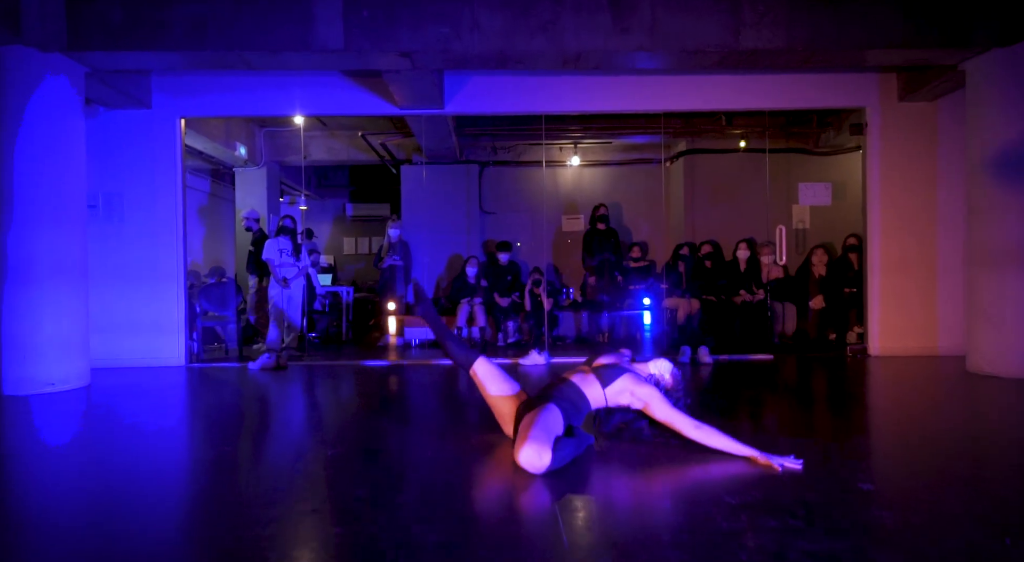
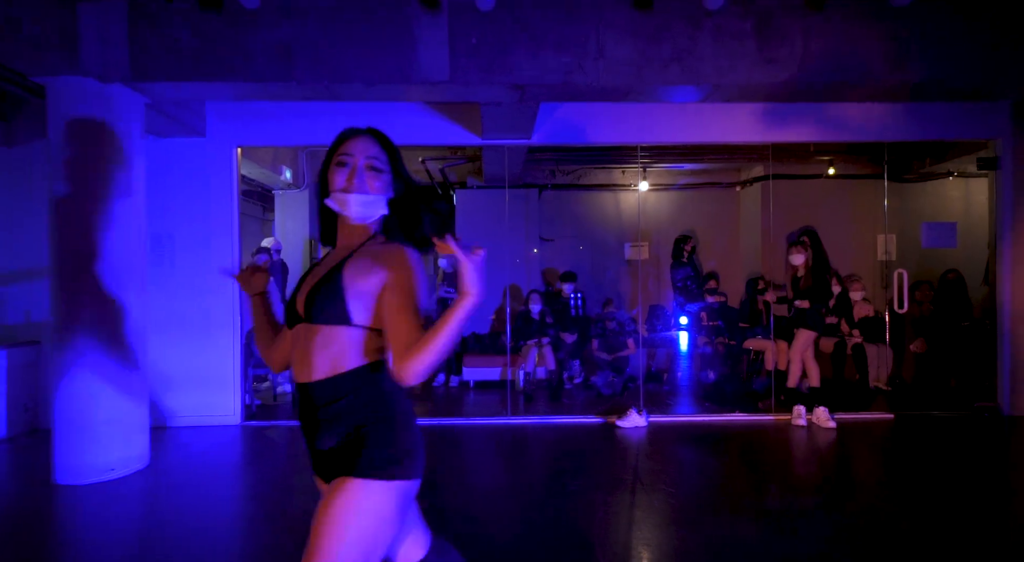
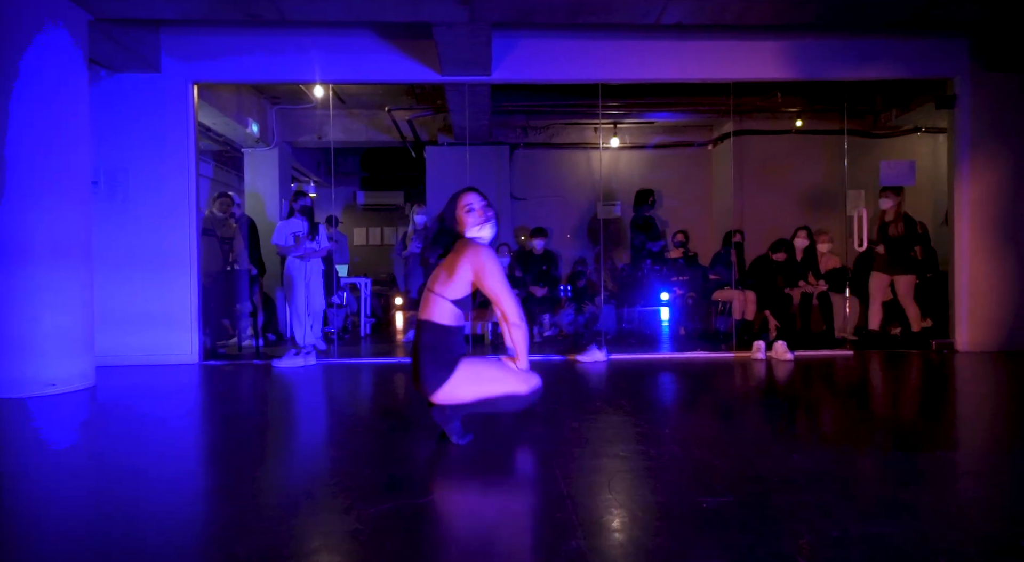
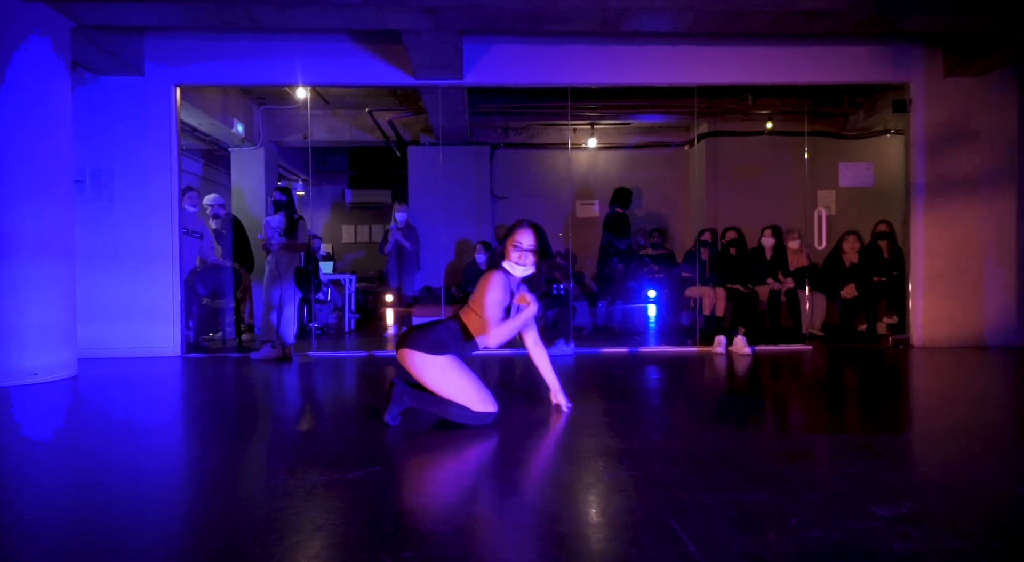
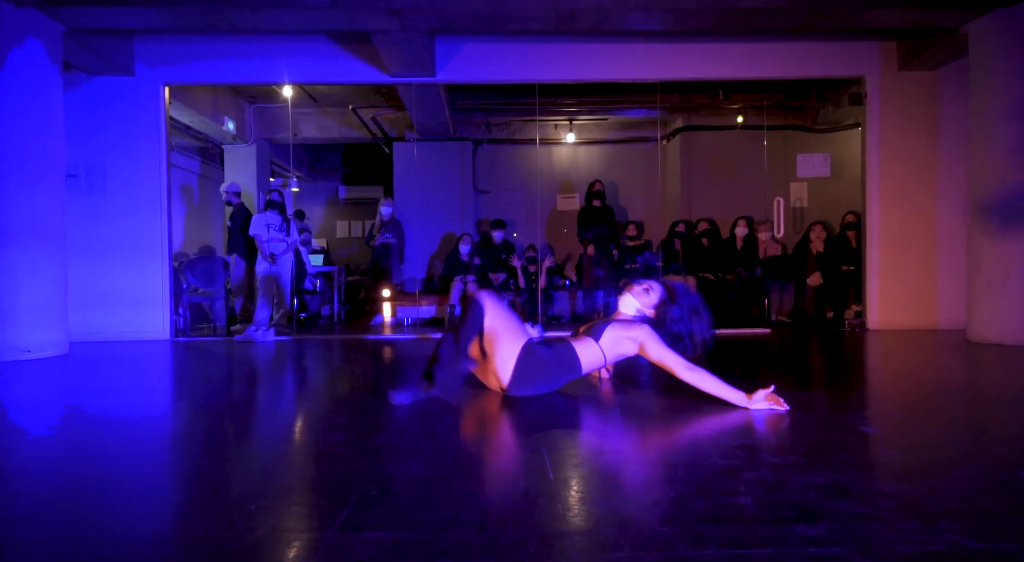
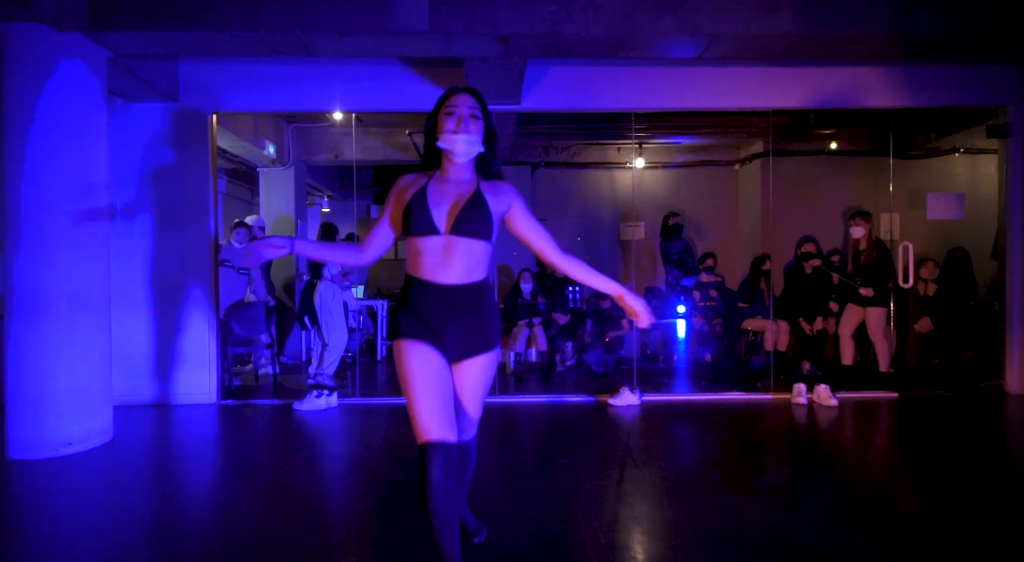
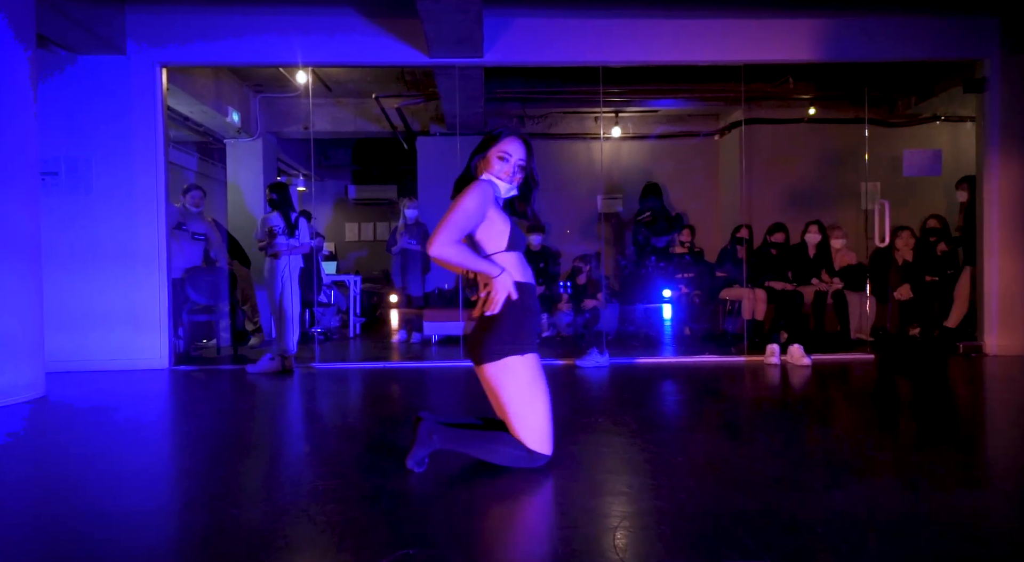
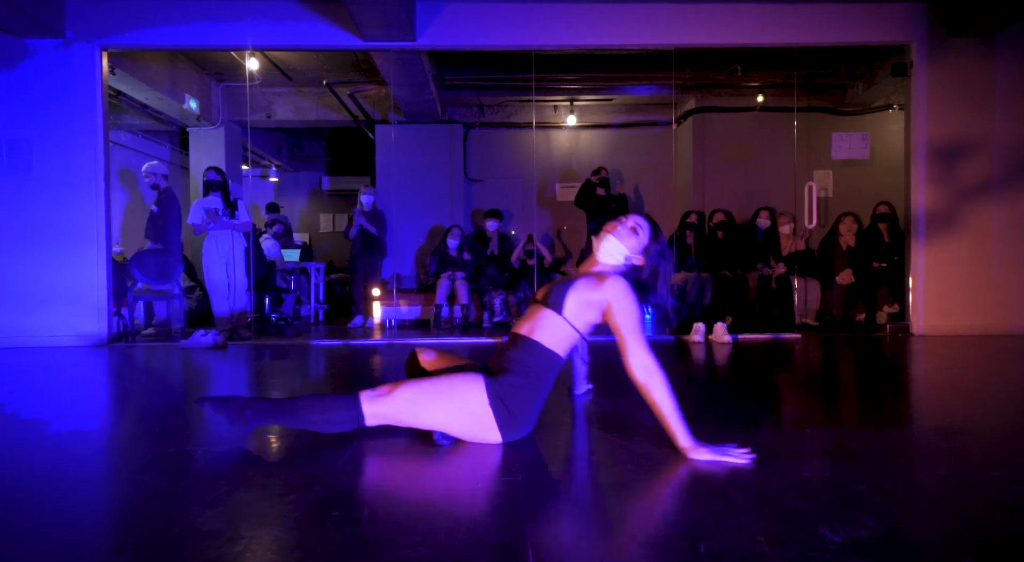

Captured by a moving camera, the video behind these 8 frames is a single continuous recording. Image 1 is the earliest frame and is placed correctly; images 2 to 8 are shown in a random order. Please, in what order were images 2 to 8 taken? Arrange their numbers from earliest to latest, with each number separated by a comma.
5, 8, 4, 7, 3, 6, 2
